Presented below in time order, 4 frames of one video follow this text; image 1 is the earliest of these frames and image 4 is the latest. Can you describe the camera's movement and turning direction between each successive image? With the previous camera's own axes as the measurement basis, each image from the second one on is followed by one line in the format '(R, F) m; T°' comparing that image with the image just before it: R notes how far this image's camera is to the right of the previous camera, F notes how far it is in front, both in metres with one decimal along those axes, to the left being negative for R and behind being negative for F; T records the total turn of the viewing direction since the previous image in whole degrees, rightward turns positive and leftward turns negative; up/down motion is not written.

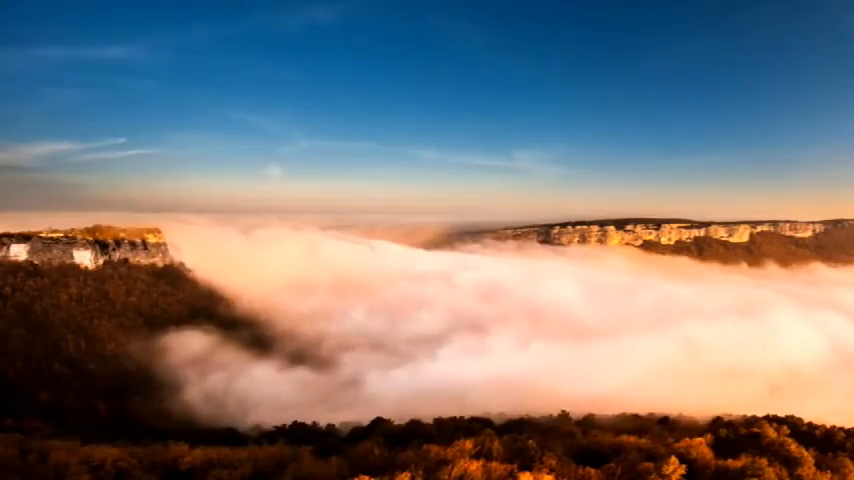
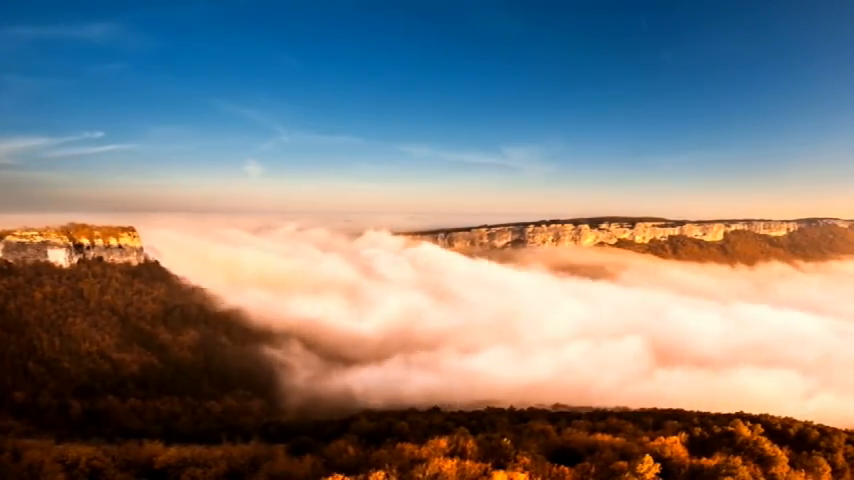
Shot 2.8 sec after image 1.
(+0.9, 0.0) m; 0°
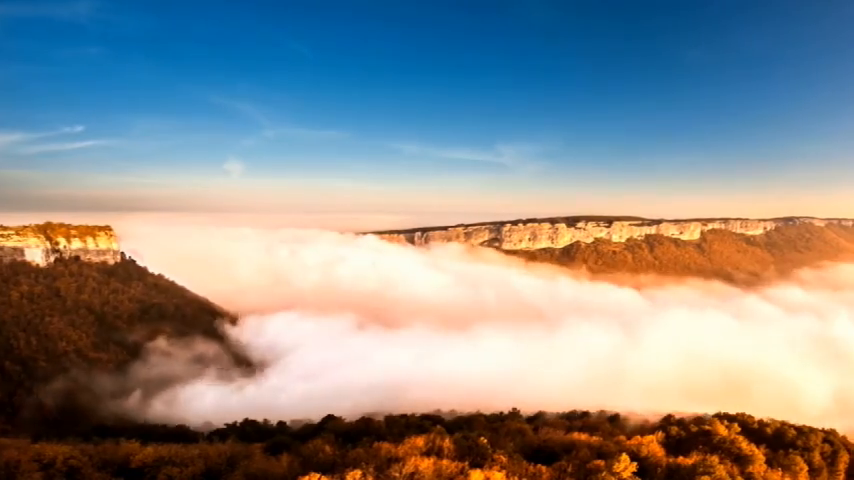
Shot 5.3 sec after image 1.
(+0.8, 0.0) m; 0°
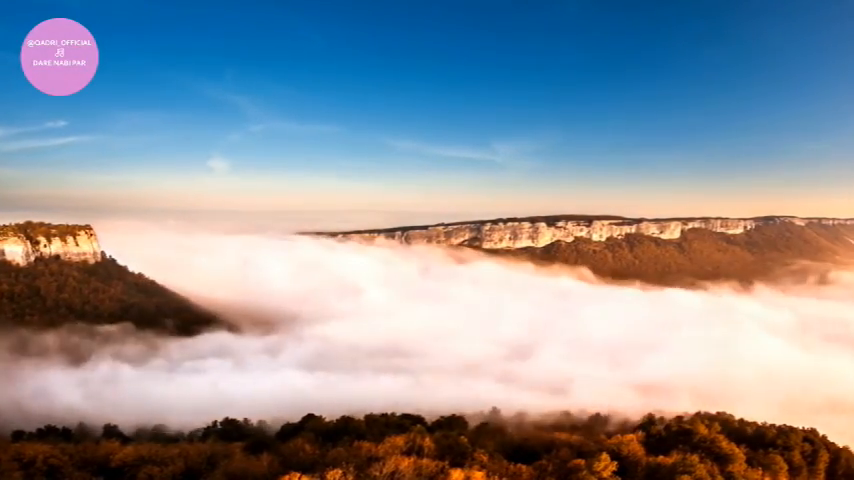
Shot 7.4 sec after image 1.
(+0.7, 0.0) m; 0°
